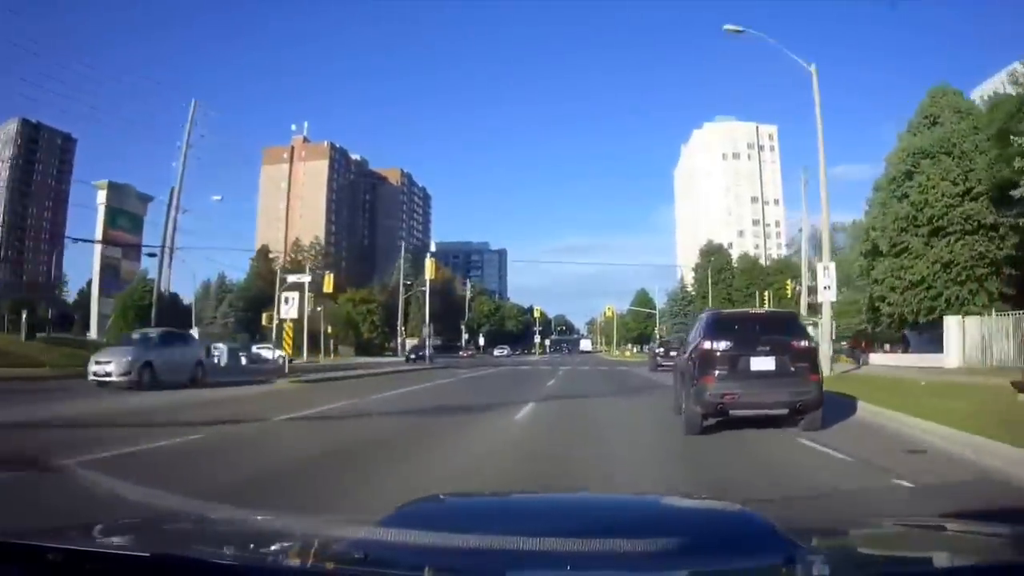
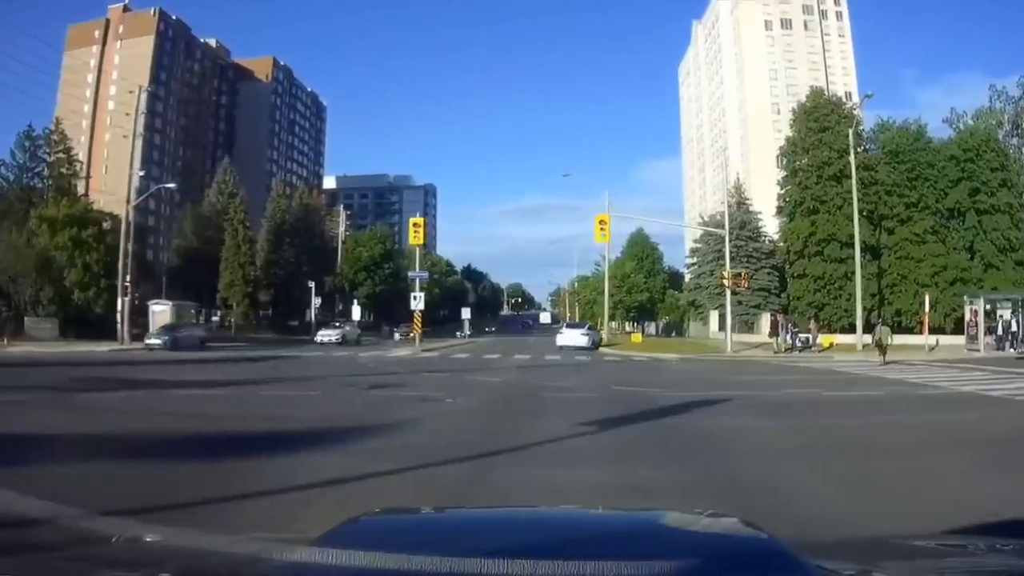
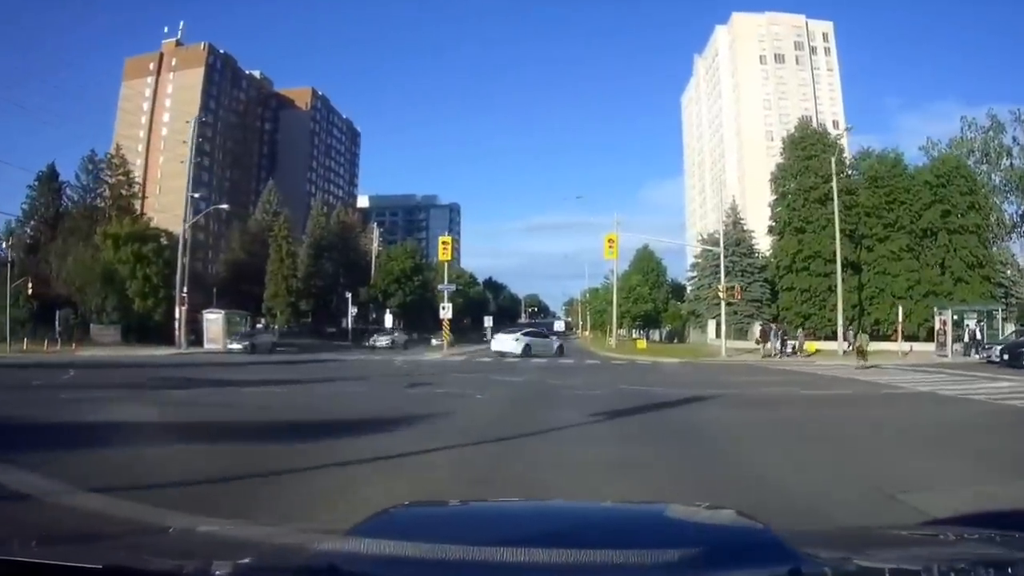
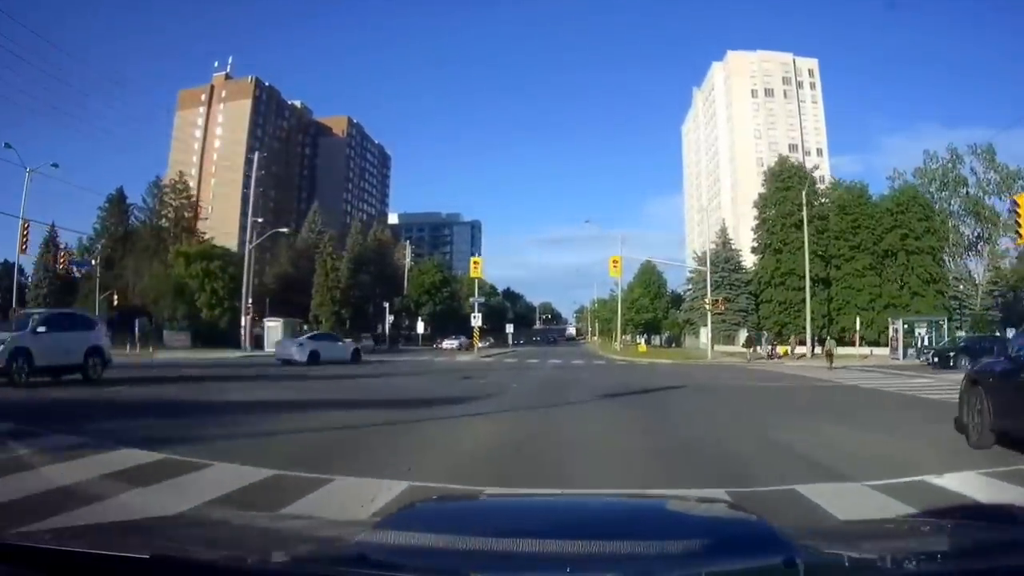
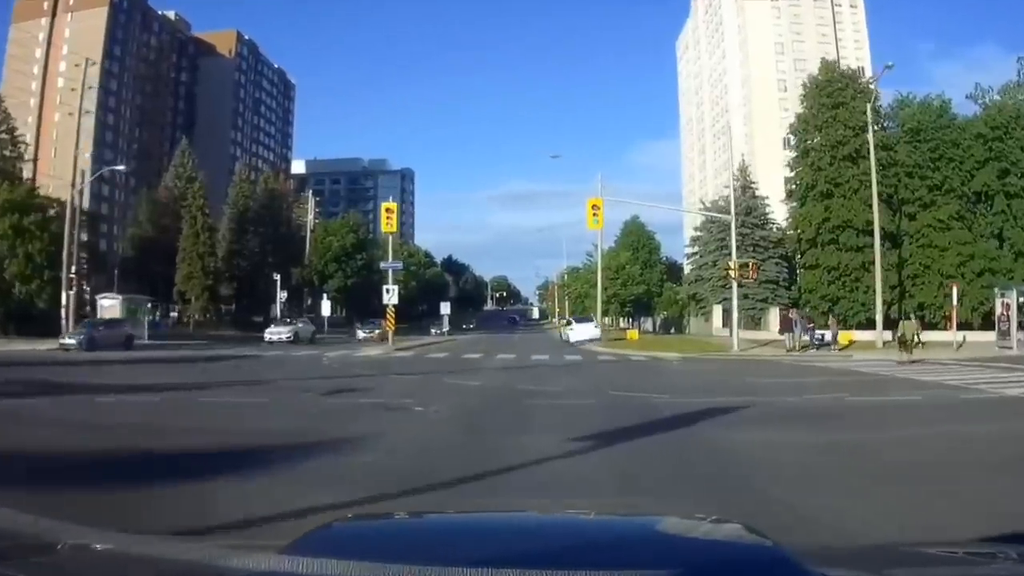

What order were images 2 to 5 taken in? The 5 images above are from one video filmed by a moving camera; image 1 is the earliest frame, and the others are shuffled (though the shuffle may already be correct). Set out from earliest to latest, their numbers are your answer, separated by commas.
4, 3, 2, 5
